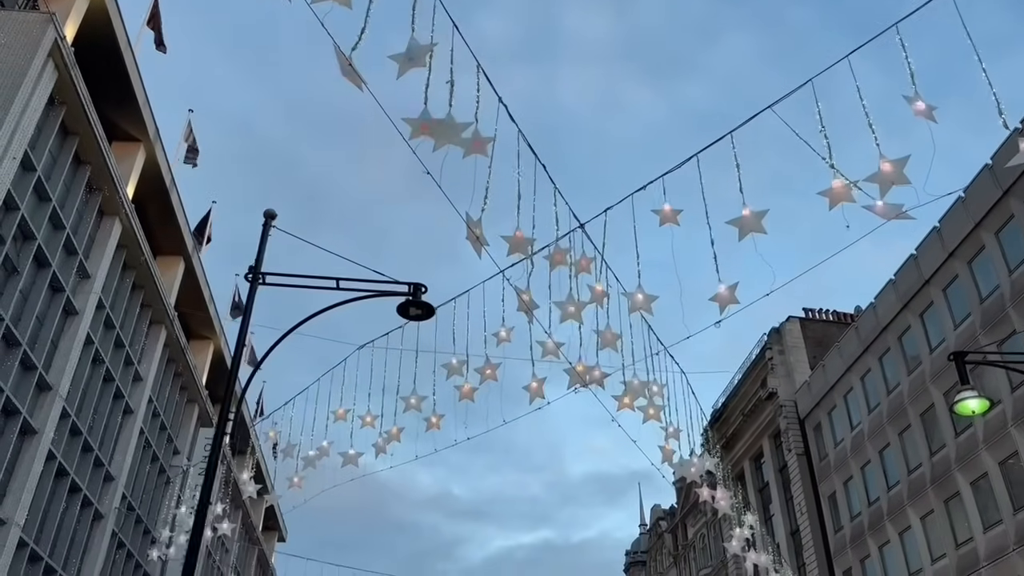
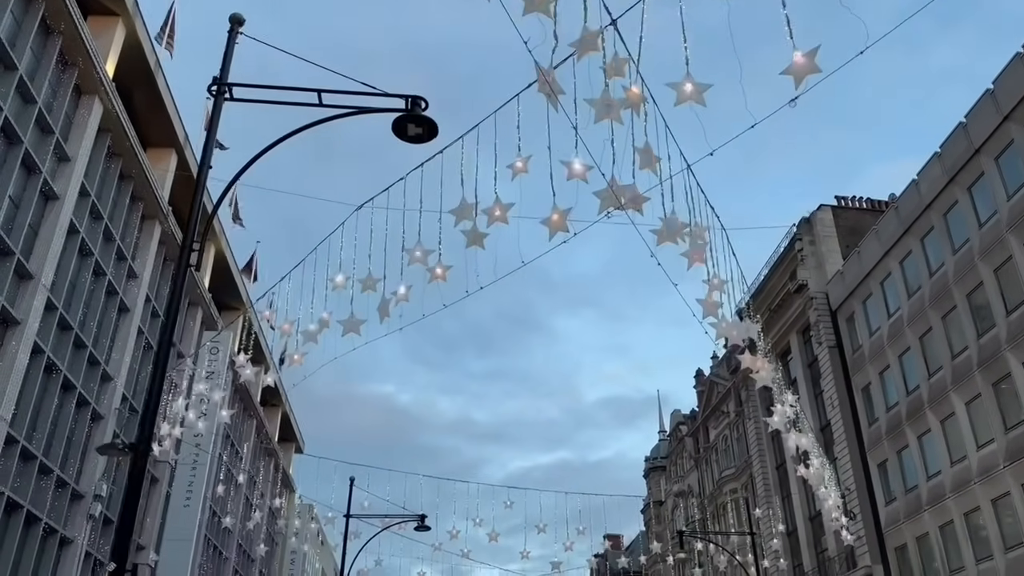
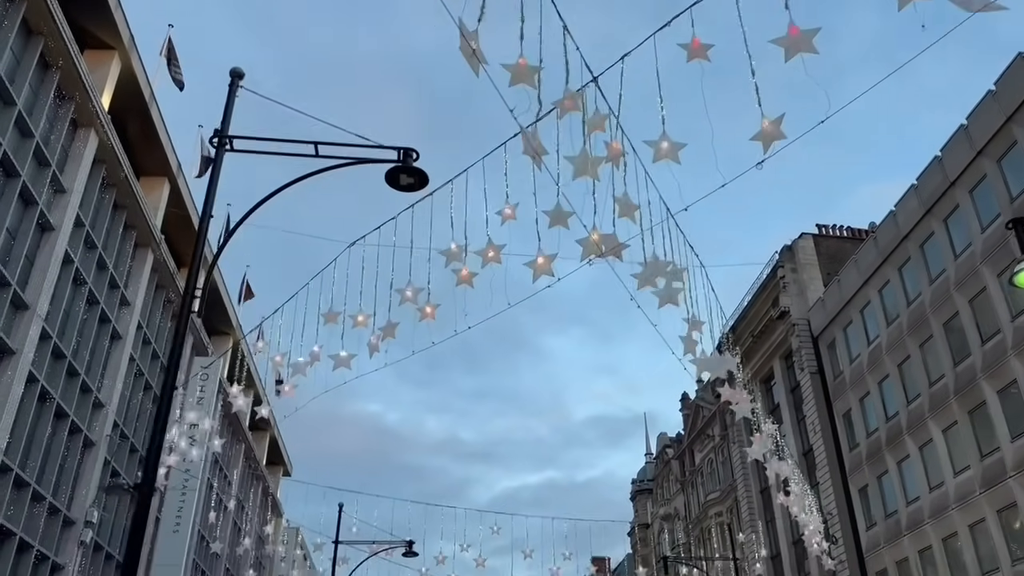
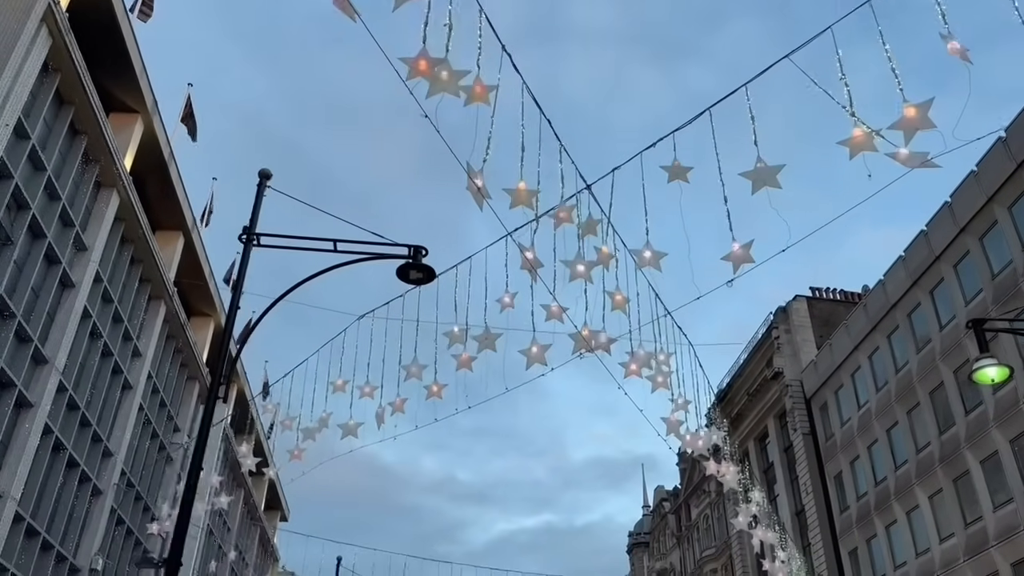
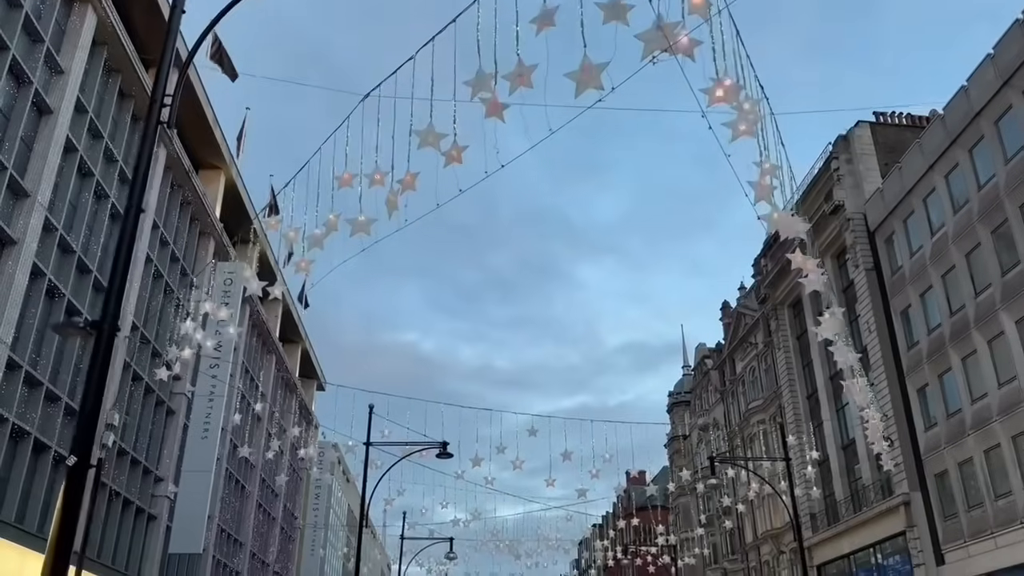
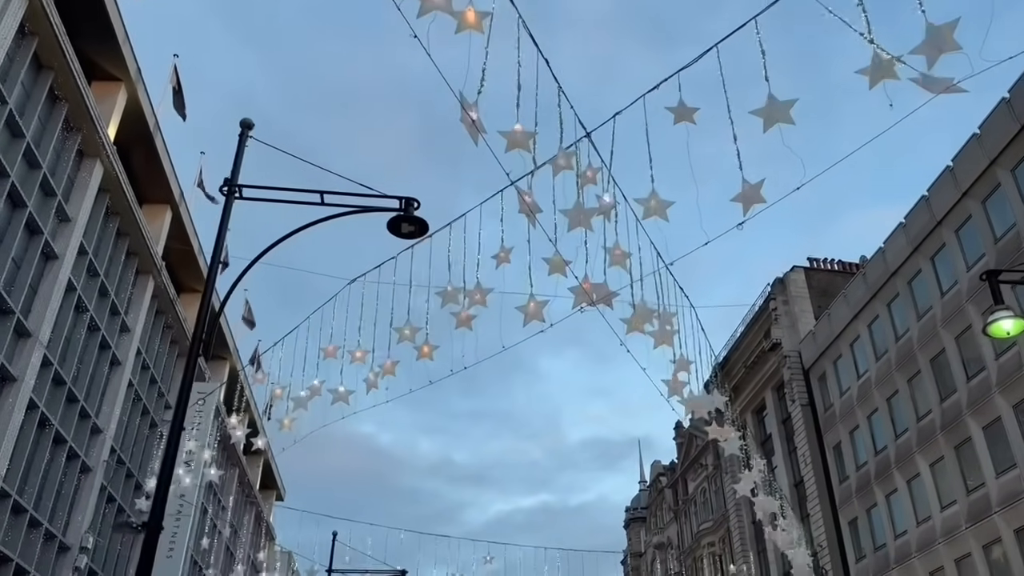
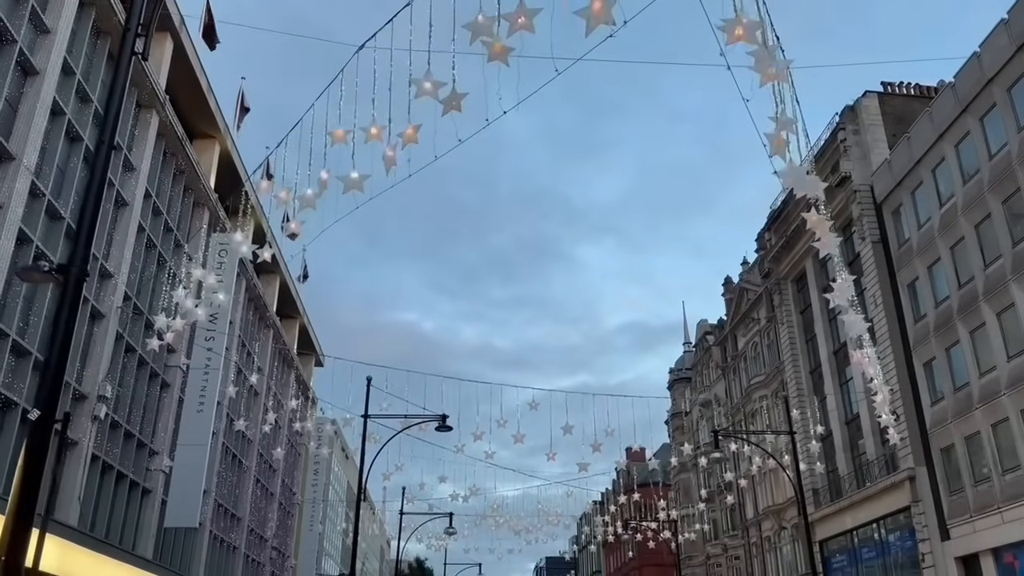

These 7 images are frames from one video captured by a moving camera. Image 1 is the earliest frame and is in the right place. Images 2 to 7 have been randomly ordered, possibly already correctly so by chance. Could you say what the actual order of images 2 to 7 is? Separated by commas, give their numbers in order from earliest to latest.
4, 6, 3, 2, 5, 7
